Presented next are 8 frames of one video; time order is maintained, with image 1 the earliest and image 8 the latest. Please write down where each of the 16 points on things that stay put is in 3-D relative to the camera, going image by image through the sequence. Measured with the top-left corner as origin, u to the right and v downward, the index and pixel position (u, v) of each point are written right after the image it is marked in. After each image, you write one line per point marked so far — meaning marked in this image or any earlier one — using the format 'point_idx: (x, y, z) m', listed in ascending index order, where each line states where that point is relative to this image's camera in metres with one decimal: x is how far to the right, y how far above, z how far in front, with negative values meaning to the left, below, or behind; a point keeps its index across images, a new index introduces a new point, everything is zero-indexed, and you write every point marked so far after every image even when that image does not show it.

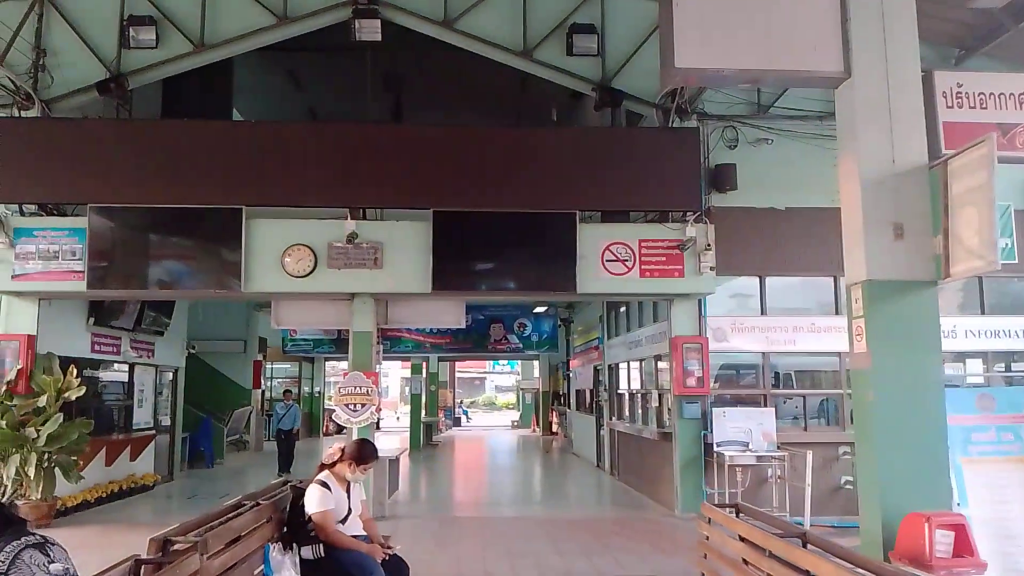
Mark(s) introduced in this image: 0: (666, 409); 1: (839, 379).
0: (+1.7, -1.3, +8.7) m
1: (+3.2, -0.9, +8.3) m
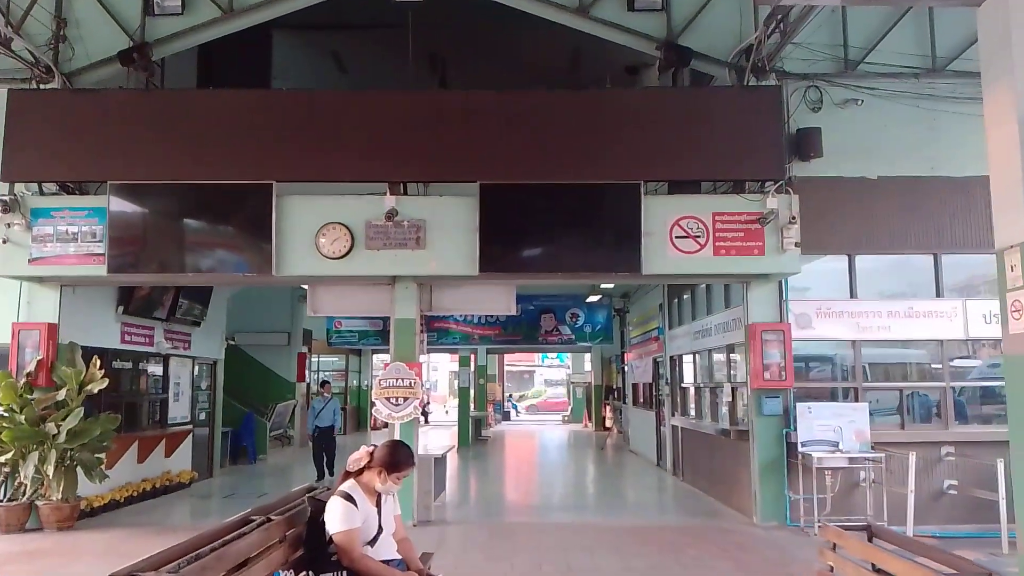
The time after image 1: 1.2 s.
0: (+2.2, -1.1, +7.9) m
1: (+3.7, -0.8, +7.3) m
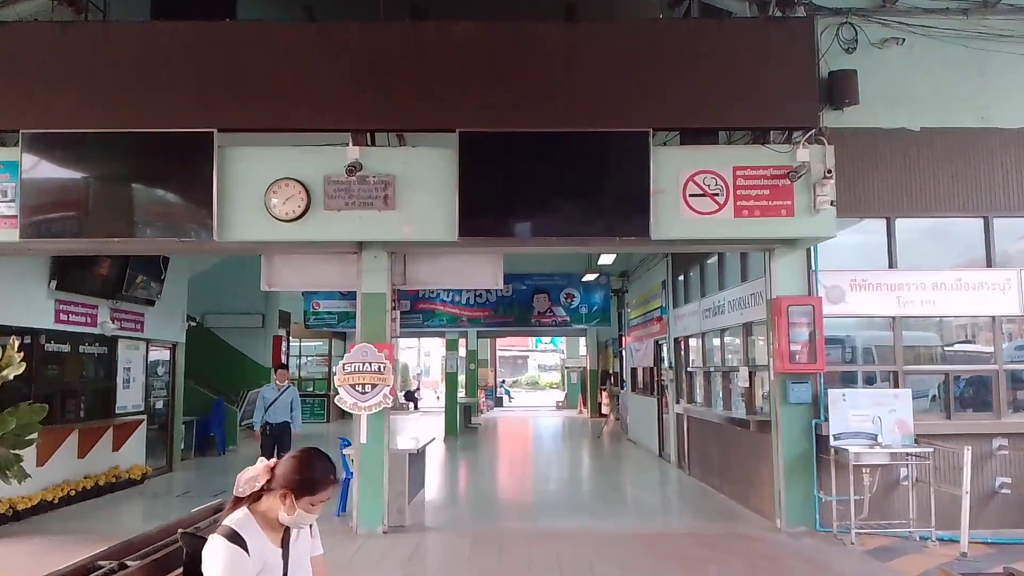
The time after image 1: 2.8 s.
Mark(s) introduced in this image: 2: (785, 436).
0: (+2.1, -0.9, +6.9) m
1: (+3.6, -0.5, +6.3) m
2: (+2.1, -1.1, +6.2) m
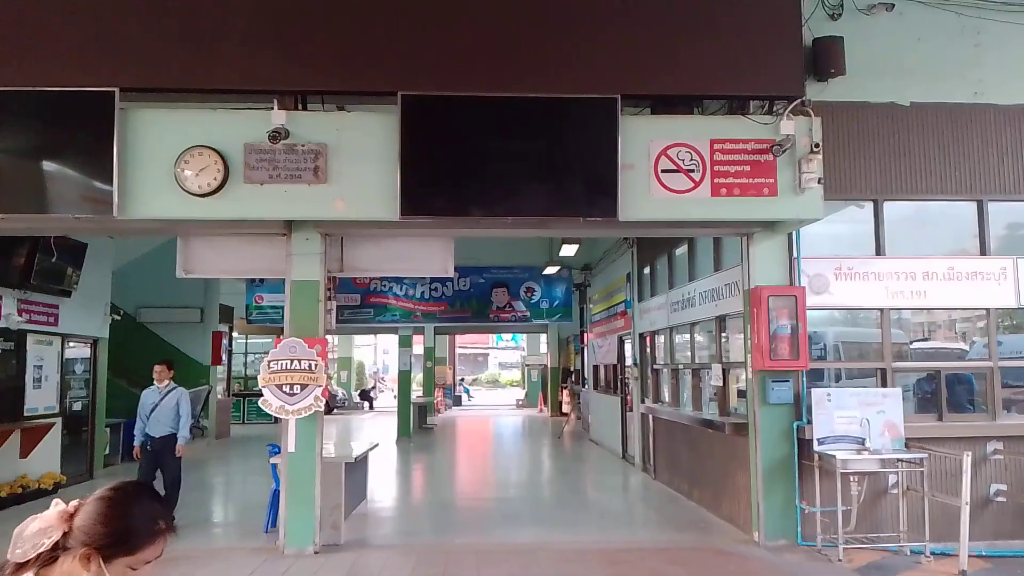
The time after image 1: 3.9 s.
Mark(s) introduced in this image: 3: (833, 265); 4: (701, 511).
0: (+1.8, -0.8, +6.3) m
1: (+3.2, -0.4, +5.8) m
2: (+1.8, -1.1, +5.6) m
3: (+2.3, +0.2, +5.8) m
4: (+1.6, -1.9, +6.8) m
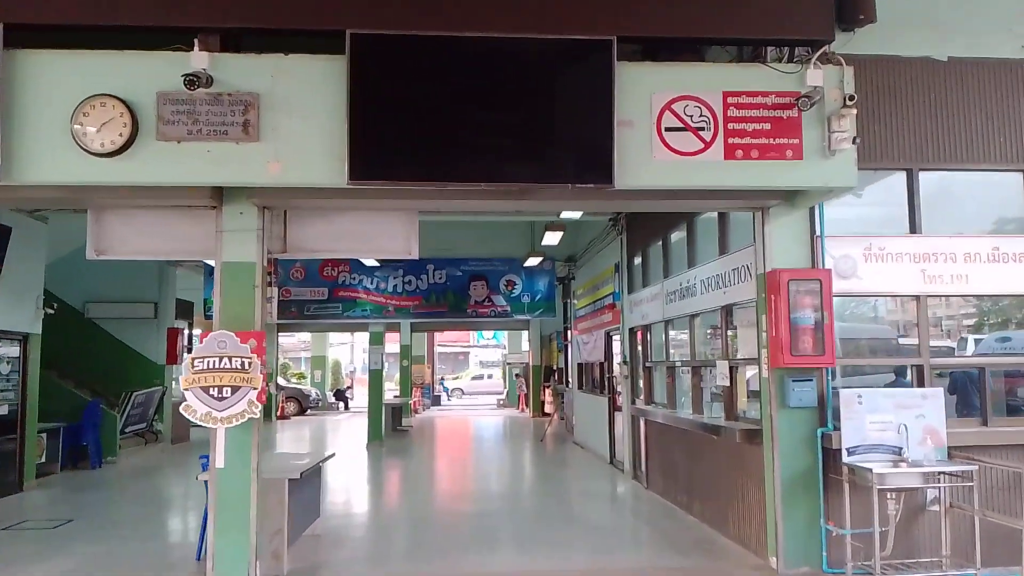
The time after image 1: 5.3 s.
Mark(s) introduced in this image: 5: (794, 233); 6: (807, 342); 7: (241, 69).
0: (+1.6, -0.7, +5.4) m
1: (+3.1, -0.3, +5.0) m
2: (+1.6, -1.0, +4.8) m
3: (+2.1, +0.3, +5.0) m
4: (+1.4, -1.8, +6.0) m
5: (+1.7, +0.3, +4.9) m
6: (+1.7, -0.3, +4.7) m
7: (-1.4, +1.1, +4.2) m
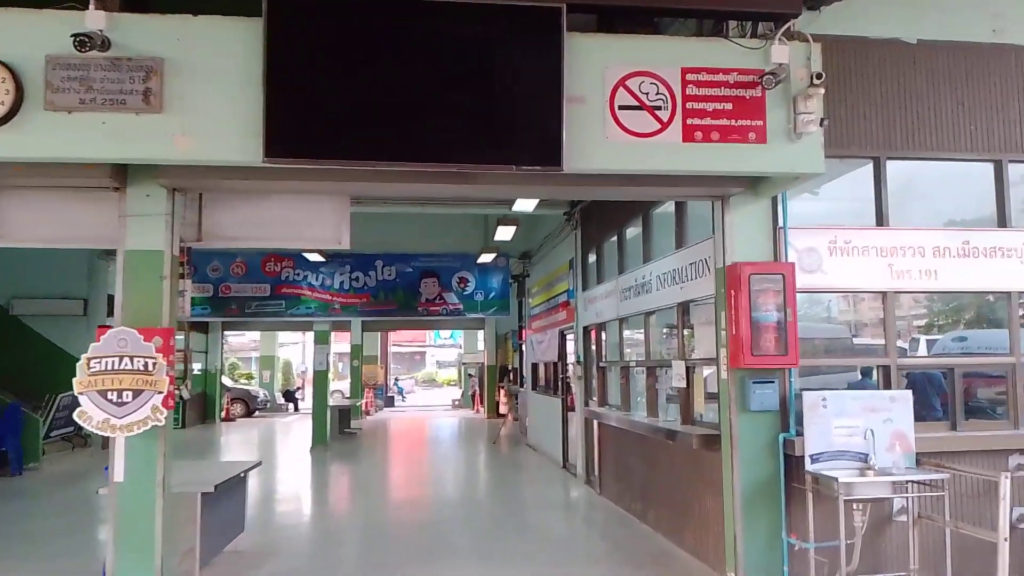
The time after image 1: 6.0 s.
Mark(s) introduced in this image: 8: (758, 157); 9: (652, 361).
0: (+1.2, -0.7, +5.1) m
1: (+2.7, -0.3, +4.7) m
2: (+1.3, -0.9, +4.5) m
3: (+1.8, +0.3, +4.7) m
4: (+1.0, -1.8, +5.7) m
5: (+1.4, +0.4, +4.6) m
6: (+1.4, -0.3, +4.4) m
7: (-1.7, +1.2, +3.7) m
8: (+1.2, +0.7, +4.0) m
9: (+1.1, -0.6, +6.2) m
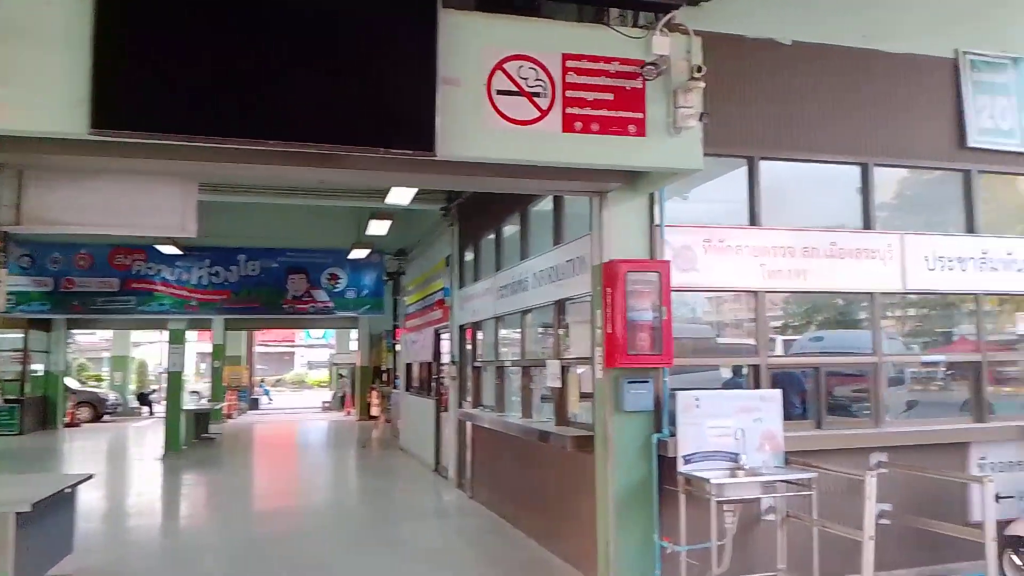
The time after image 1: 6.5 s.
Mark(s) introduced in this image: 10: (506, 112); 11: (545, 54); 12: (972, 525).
0: (+0.4, -0.7, +5.0) m
1: (+2.0, -0.3, +4.8) m
2: (+0.6, -0.9, +4.3) m
3: (+1.1, +0.3, +4.6) m
4: (+0.1, -1.7, +5.5) m
5: (+0.7, +0.4, +4.5) m
6: (+0.7, -0.3, +4.3) m
7: (-2.2, +1.2, +3.2) m
8: (+0.6, +0.7, +3.9) m
9: (+0.1, -0.5, +6.0) m
10: (0.0, +0.8, +3.7) m
11: (+0.2, +1.1, +3.8) m
12: (+2.8, -1.4, +4.9) m
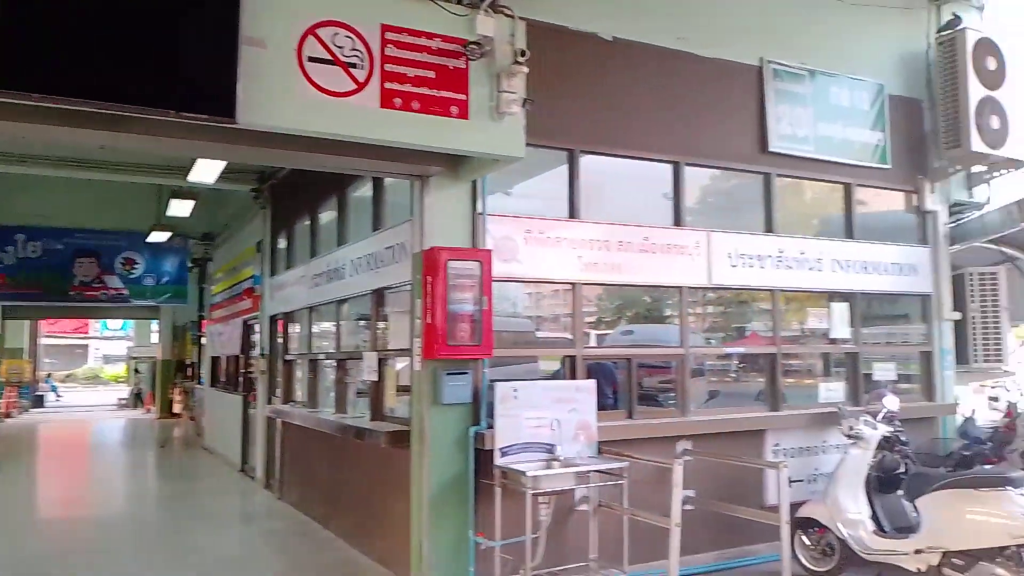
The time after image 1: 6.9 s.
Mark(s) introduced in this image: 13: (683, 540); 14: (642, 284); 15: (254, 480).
0: (-0.7, -0.6, +4.8) m
1: (+0.9, -0.3, +5.0) m
2: (-0.4, -0.9, +4.2) m
3: (+0.1, +0.3, +4.6) m
4: (-1.1, -1.7, +5.2) m
5: (-0.3, +0.4, +4.3) m
6: (-0.2, -0.2, +4.1) m
7: (-2.9, +1.3, +2.4) m
8: (-0.2, +0.7, +3.7) m
9: (-1.2, -0.5, +5.7) m
10: (-0.8, +0.9, +3.4) m
11: (-0.7, +1.2, +3.6) m
12: (+1.6, -1.4, +5.2) m
13: (+1.0, -1.5, +4.8) m
14: (+0.8, 0.0, +4.9) m
15: (-2.6, -1.9, +8.2) m
